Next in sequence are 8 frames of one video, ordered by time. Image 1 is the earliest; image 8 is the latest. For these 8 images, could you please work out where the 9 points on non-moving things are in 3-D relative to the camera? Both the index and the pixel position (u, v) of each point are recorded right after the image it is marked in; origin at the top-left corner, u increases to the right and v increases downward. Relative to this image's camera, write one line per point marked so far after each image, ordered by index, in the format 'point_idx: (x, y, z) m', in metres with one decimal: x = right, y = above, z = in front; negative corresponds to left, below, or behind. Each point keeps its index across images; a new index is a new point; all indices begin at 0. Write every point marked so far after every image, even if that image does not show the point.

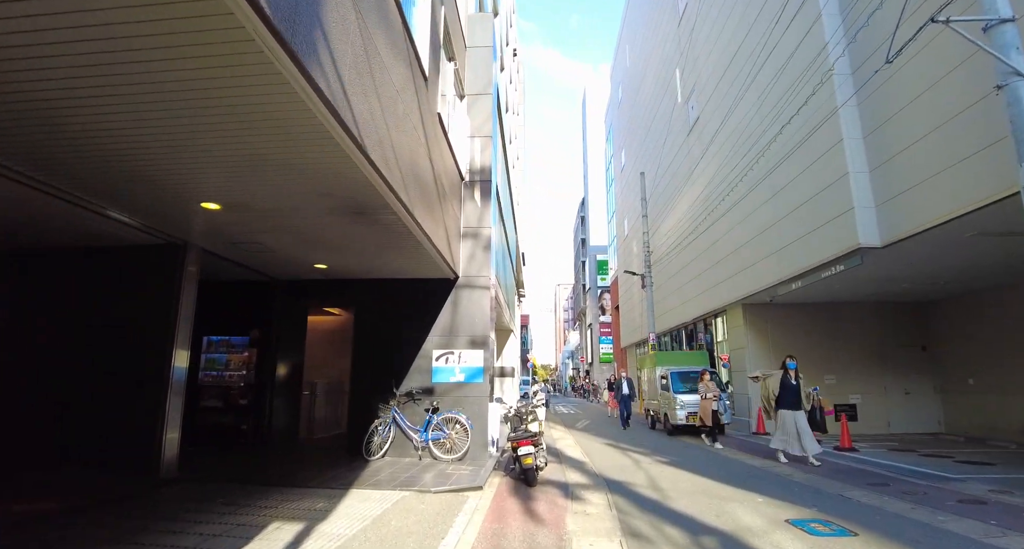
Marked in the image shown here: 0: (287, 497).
0: (-2.9, -2.8, +6.4) m
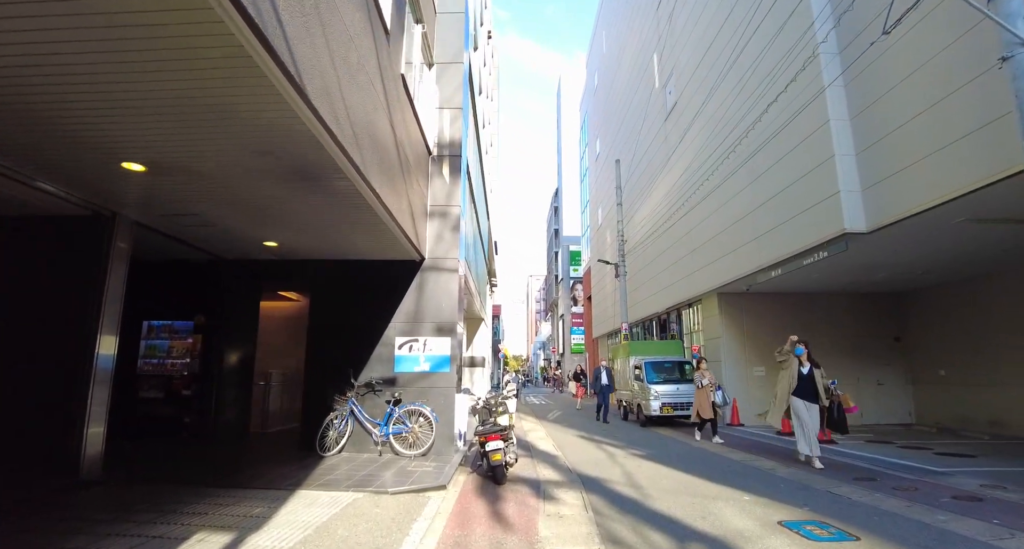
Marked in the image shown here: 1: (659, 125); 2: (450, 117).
0: (-3.3, -2.5, +5.6) m
1: (+5.8, +6.0, +19.9) m
2: (-1.2, +3.1, +9.7) m
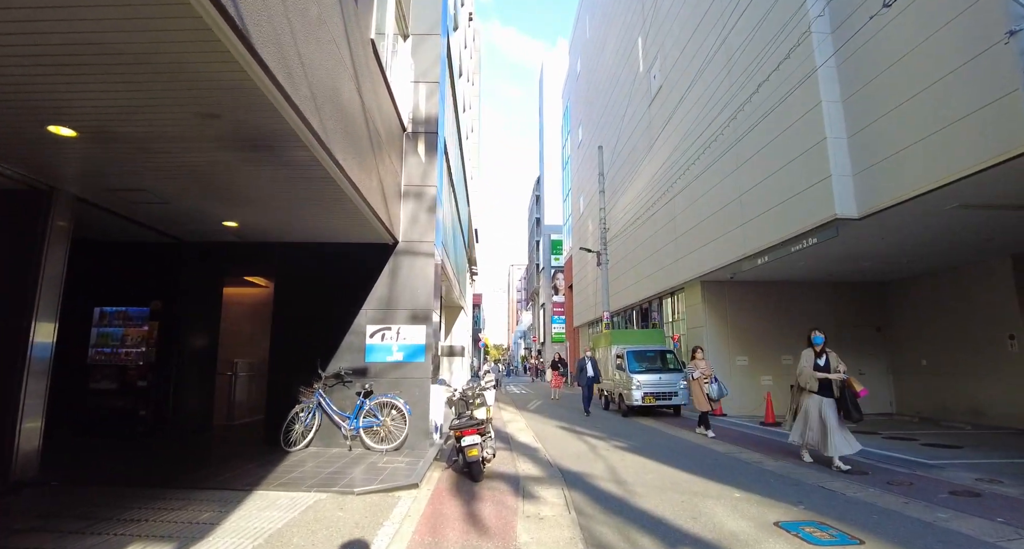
0: (-3.5, -2.3, +5.1) m
1: (+5.1, +6.4, +19.5) m
2: (-1.6, +3.3, +9.1) m
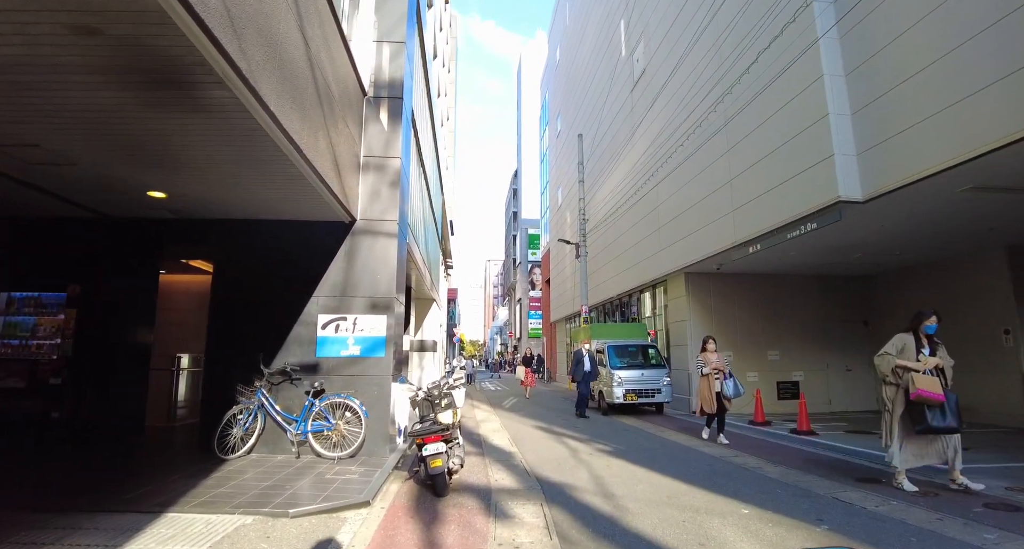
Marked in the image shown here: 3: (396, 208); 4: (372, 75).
0: (-3.7, -2.1, +4.0) m
1: (+4.3, +6.7, +18.8) m
2: (-2.0, +3.6, +8.1) m
3: (-1.7, +1.0, +7.4) m
4: (-2.2, +3.2, +7.9) m
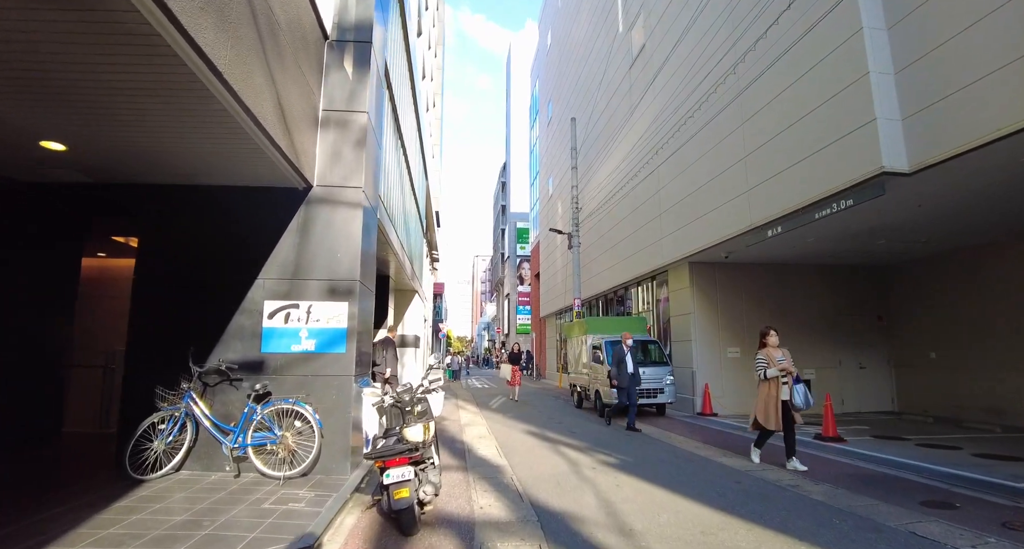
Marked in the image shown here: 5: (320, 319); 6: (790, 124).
0: (-3.8, -1.9, +2.7) m
1: (+3.9, +7.0, +17.6) m
2: (-2.1, +3.9, +6.8) m
3: (-1.8, +1.2, +6.1) m
4: (-2.3, +3.4, +6.6) m
5: (-2.2, -0.5, +5.8) m
6: (+5.0, +2.7, +9.2) m
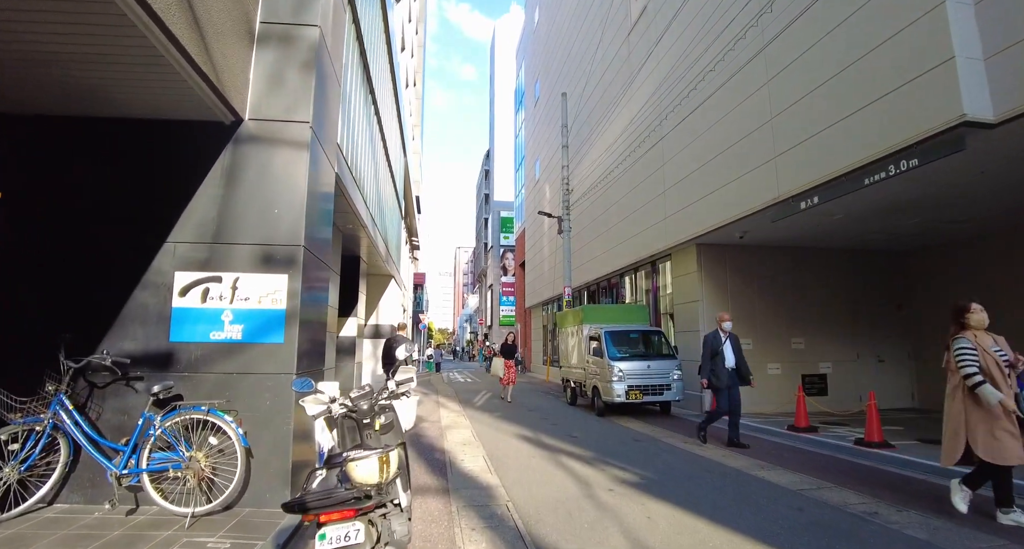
0: (-3.7, -1.6, +1.2) m
1: (+3.5, +7.5, +16.2) m
2: (-2.1, +4.2, +5.3) m
3: (-1.9, +1.6, +4.6) m
4: (-2.4, +3.8, +5.1) m
5: (-2.2, -0.2, +4.3) m
6: (+4.9, +3.1, +7.9) m
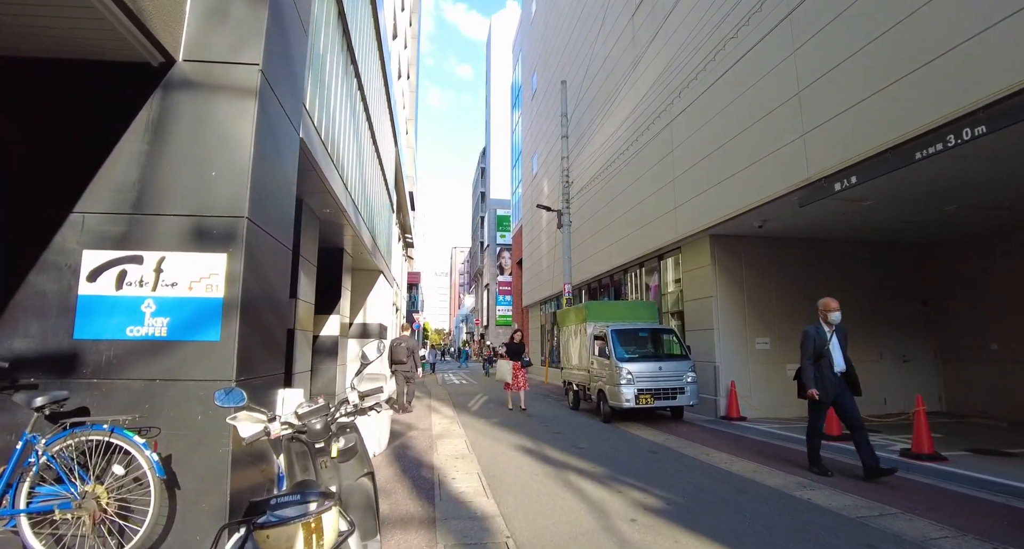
0: (-3.7, -1.4, +0.3) m
1: (+3.4, +7.6, +15.4) m
2: (-2.1, +4.3, +4.4) m
3: (-1.9, +1.7, +3.7) m
4: (-2.4, +3.9, +4.2) m
5: (-2.2, -0.1, +3.3) m
6: (+4.9, +3.2, +7.0) m
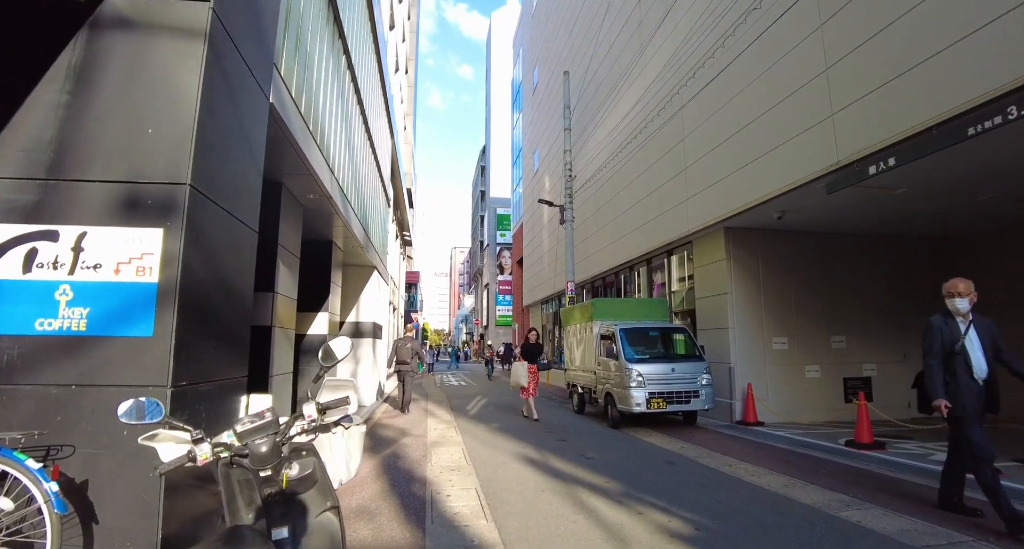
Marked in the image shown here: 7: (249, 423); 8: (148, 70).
0: (-3.7, -1.3, -0.4) m
1: (+3.4, +7.7, +14.7) m
2: (-2.1, +4.4, +3.7) m
3: (-1.8, +1.8, +3.1) m
4: (-2.3, +4.0, +3.5) m
5: (-2.2, +0.1, +2.7) m
6: (+4.9, +3.3, +6.4) m
7: (-1.1, -0.6, +2.0) m
8: (-2.1, +1.2, +2.9) m
